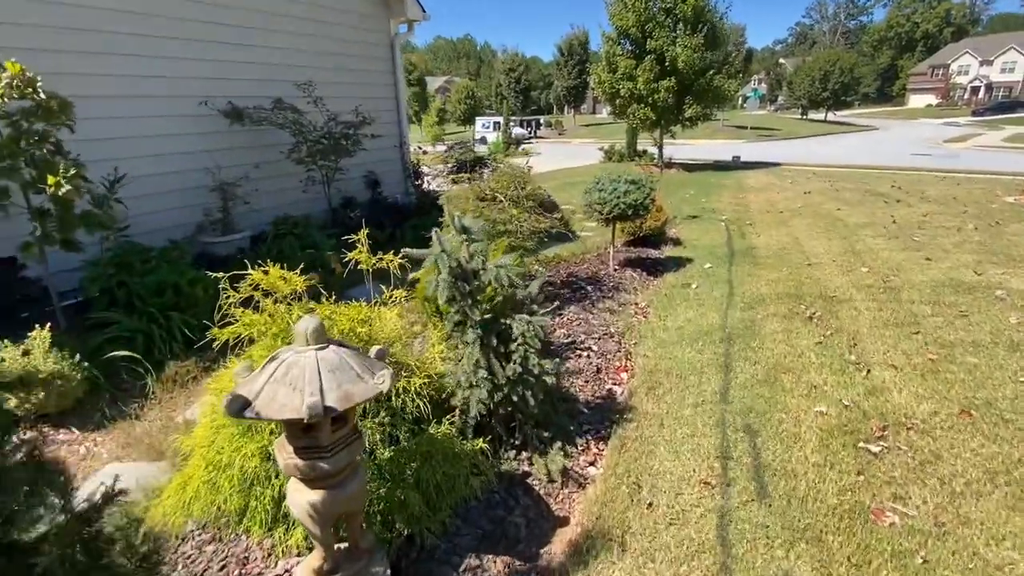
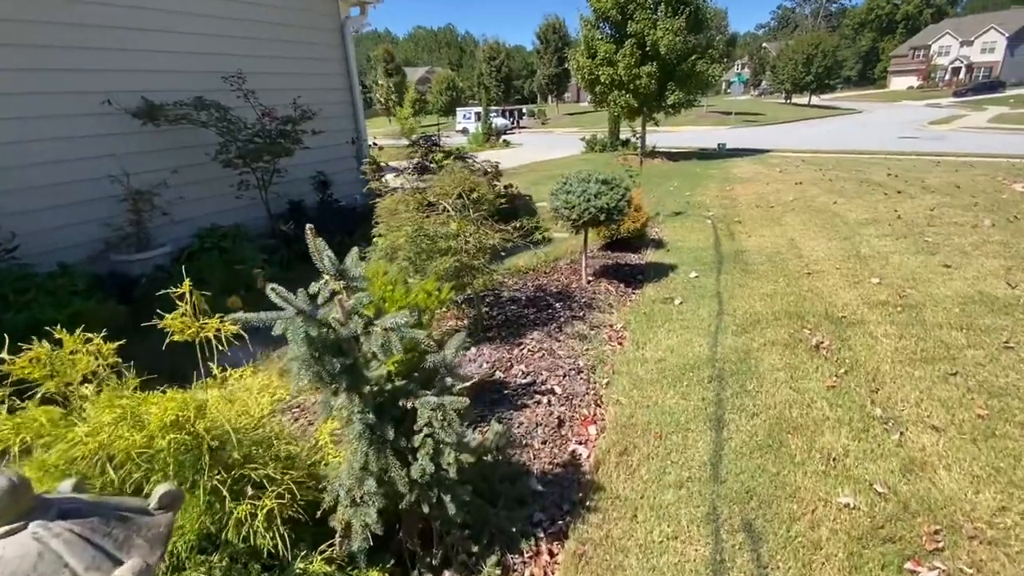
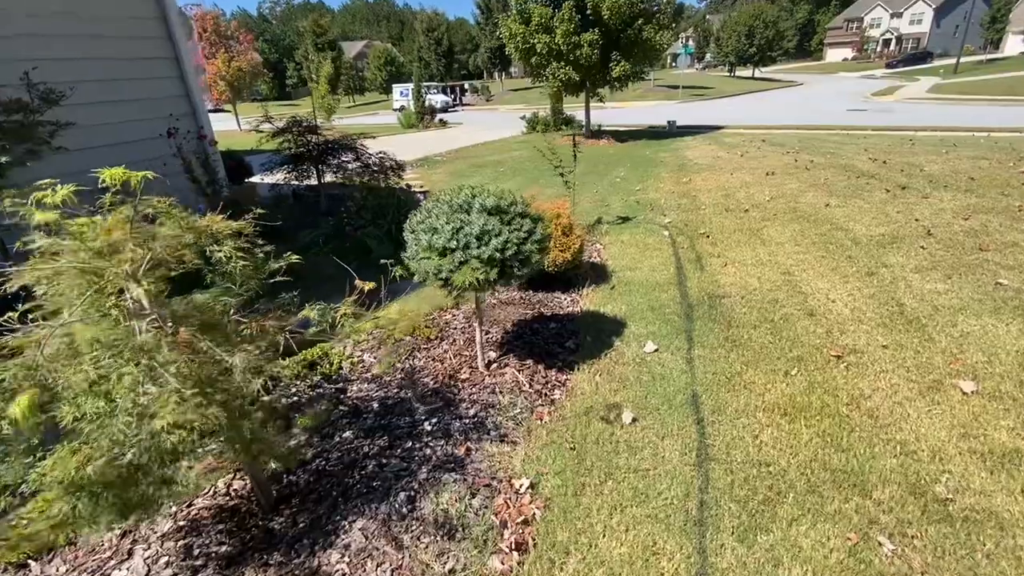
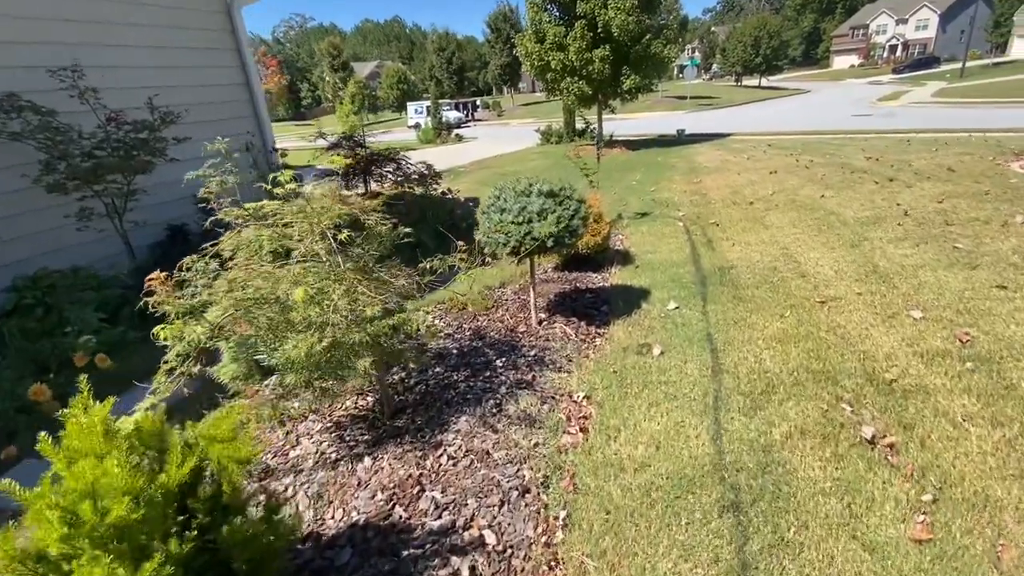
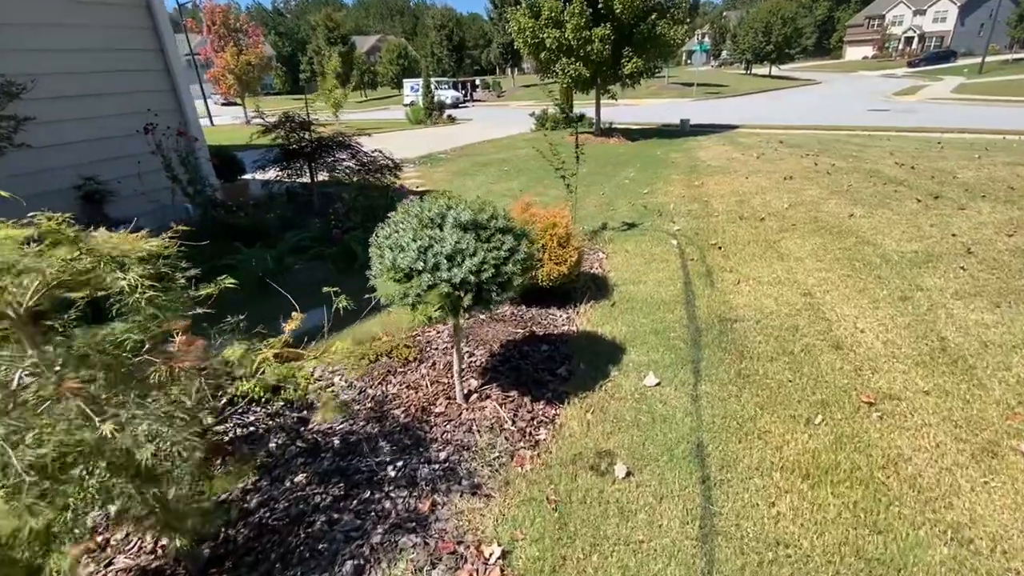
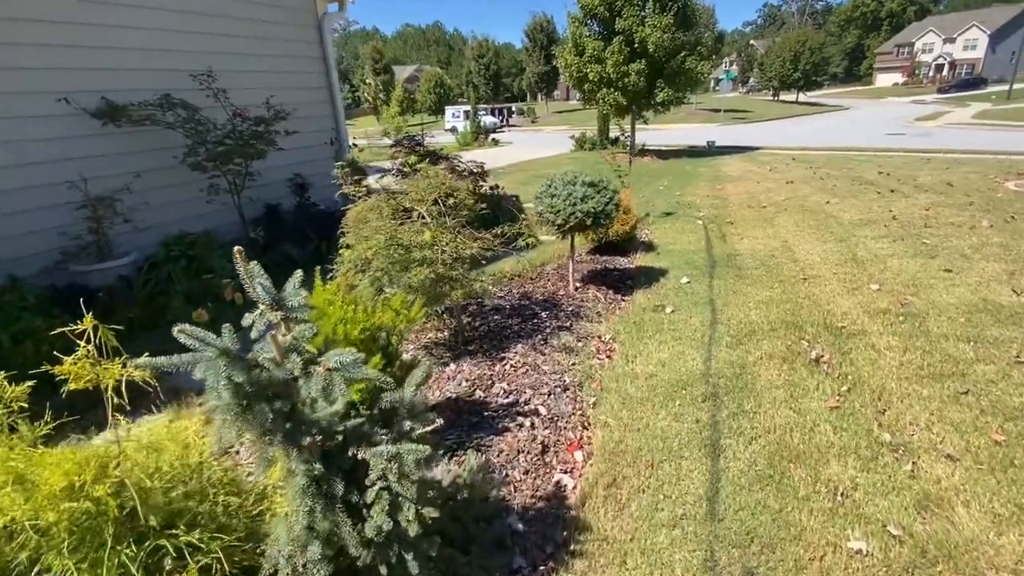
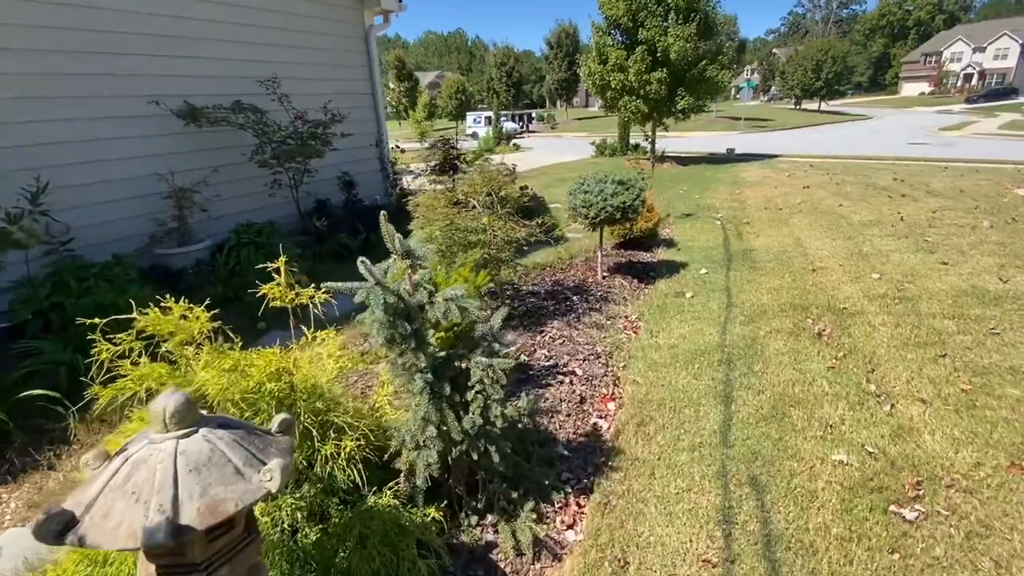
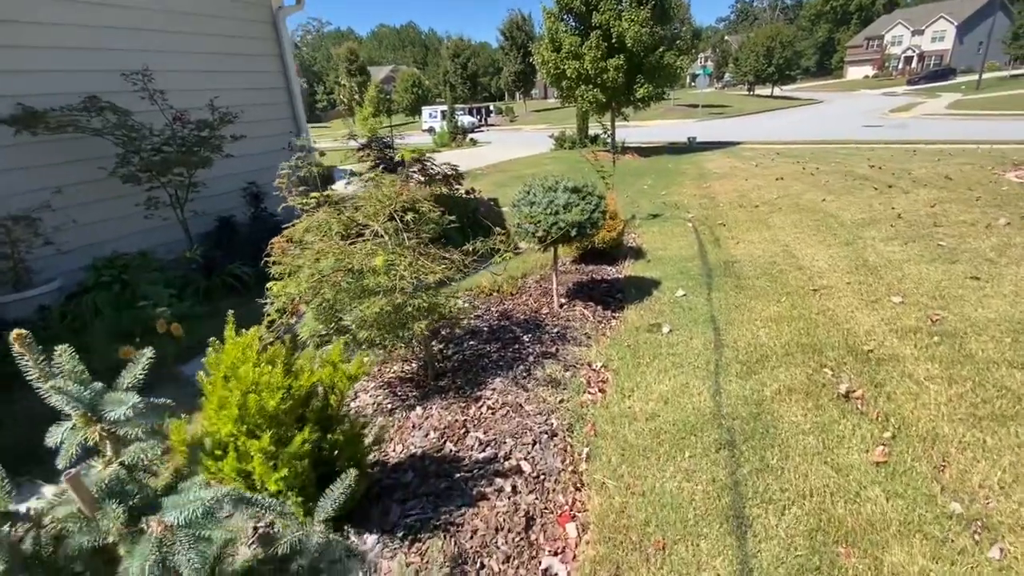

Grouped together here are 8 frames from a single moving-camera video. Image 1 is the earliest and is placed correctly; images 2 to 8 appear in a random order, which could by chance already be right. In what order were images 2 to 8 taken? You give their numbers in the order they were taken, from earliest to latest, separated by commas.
7, 2, 6, 8, 4, 3, 5
